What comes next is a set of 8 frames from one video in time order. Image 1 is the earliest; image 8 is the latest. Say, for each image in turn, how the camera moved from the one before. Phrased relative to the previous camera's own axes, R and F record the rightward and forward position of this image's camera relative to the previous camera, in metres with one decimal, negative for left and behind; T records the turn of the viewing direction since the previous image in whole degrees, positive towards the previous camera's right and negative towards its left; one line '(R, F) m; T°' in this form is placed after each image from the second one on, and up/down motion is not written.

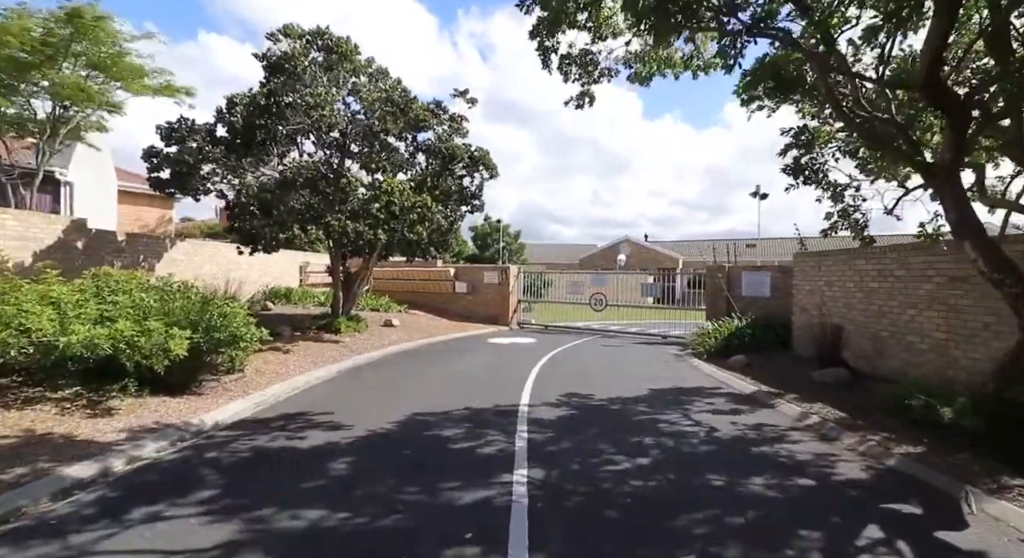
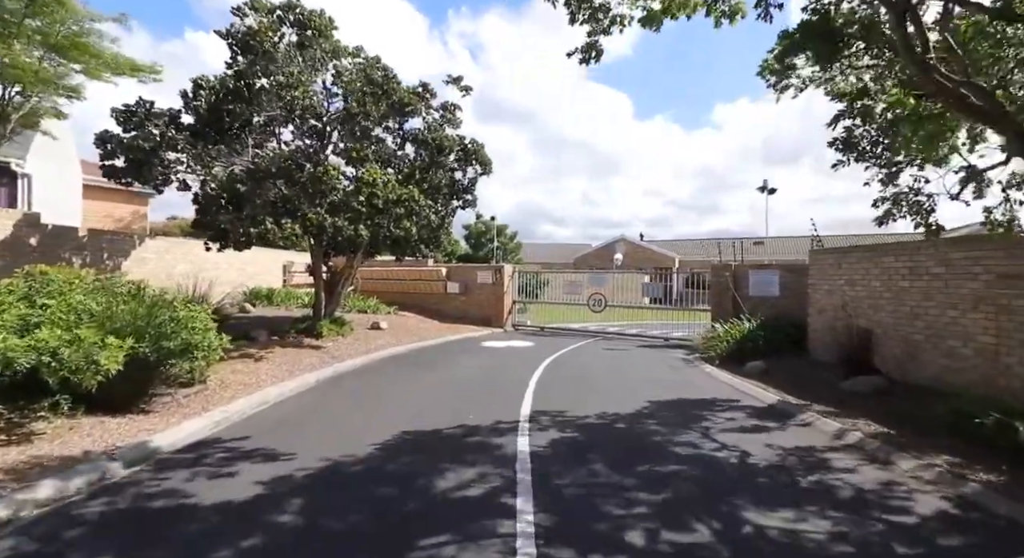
(-0.1, +1.0) m; +1°
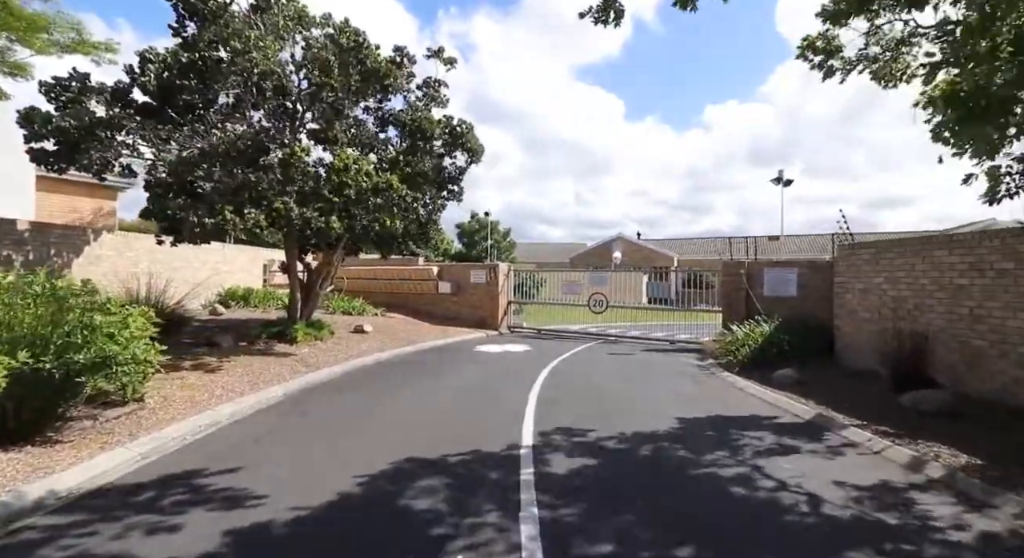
(-0.1, +1.2) m; +1°
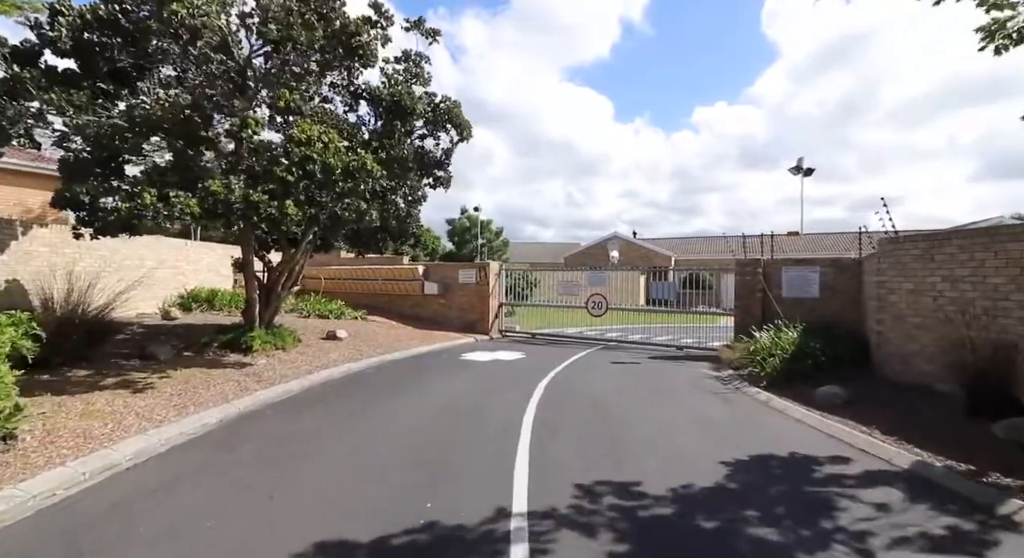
(0.0, +1.5) m; +1°
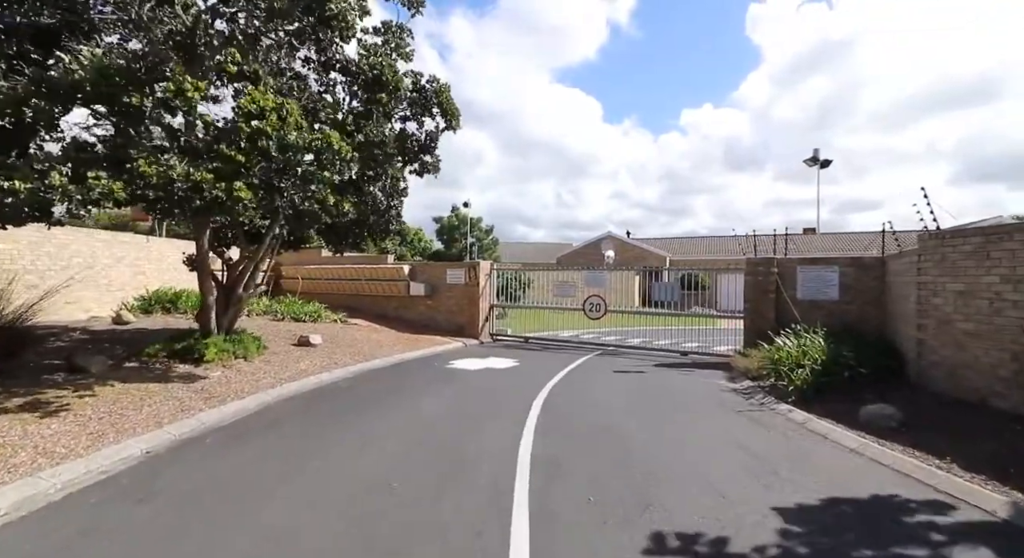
(-0.1, +1.2) m; +1°
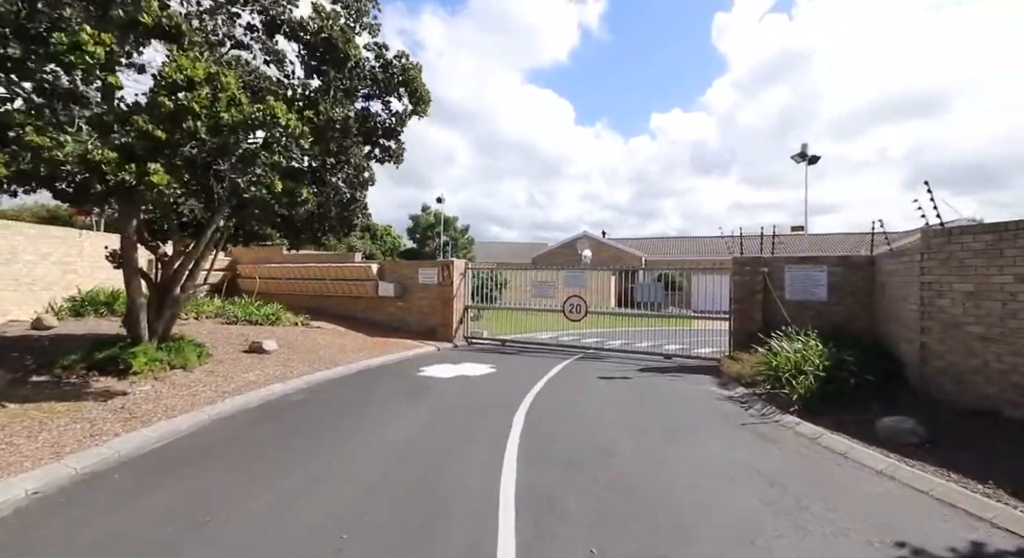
(-0.1, +0.9) m; +3°
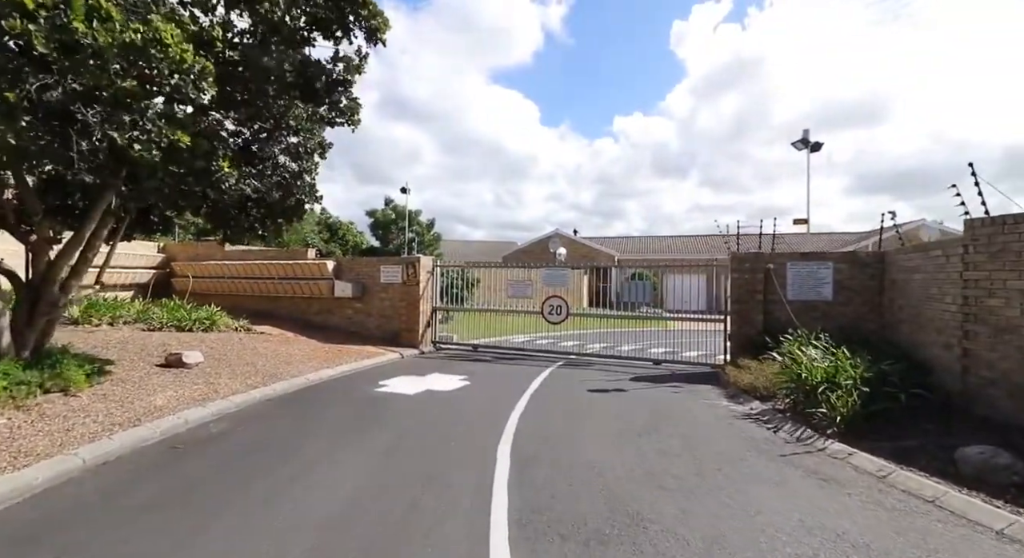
(-0.2, +1.5) m; +4°
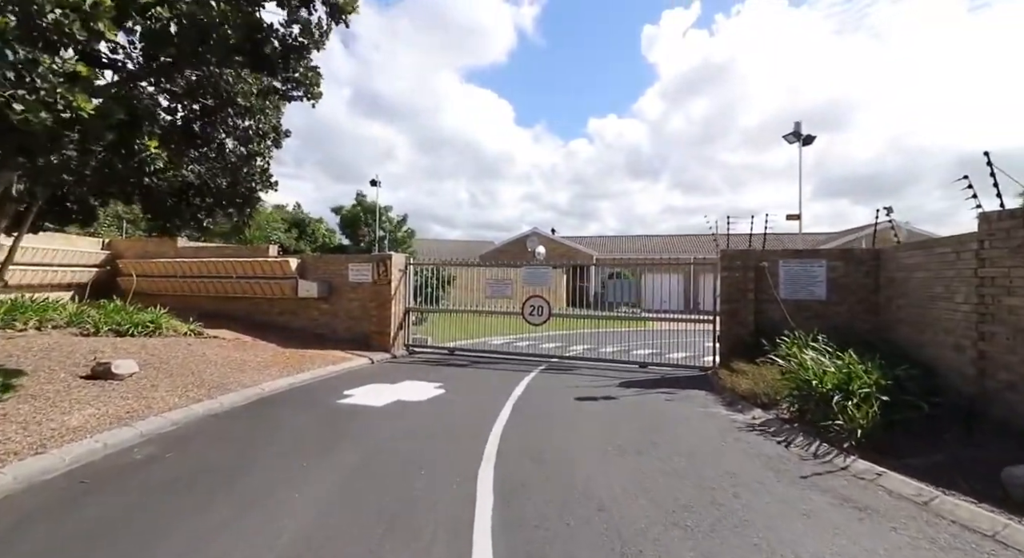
(-0.1, +0.8) m; +3°
